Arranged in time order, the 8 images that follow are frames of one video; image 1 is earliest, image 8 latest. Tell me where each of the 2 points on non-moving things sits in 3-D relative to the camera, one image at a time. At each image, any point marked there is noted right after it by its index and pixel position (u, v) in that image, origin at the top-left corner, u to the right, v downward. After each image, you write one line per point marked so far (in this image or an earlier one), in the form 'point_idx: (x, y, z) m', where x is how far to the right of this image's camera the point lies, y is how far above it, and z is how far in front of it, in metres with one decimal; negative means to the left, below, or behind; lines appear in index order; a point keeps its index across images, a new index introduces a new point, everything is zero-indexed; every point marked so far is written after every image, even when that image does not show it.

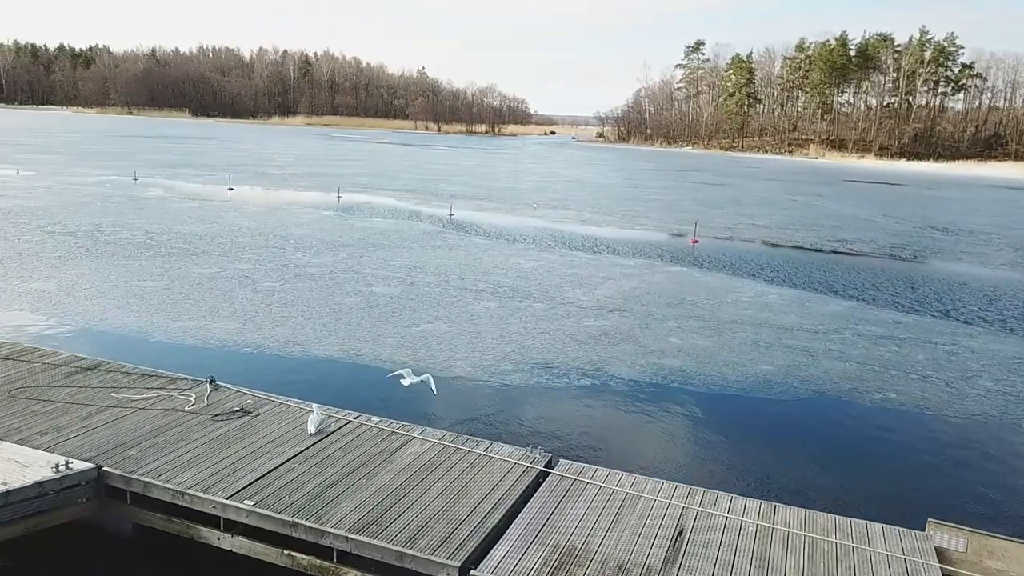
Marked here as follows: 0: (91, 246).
0: (-8.2, +0.8, +15.6) m
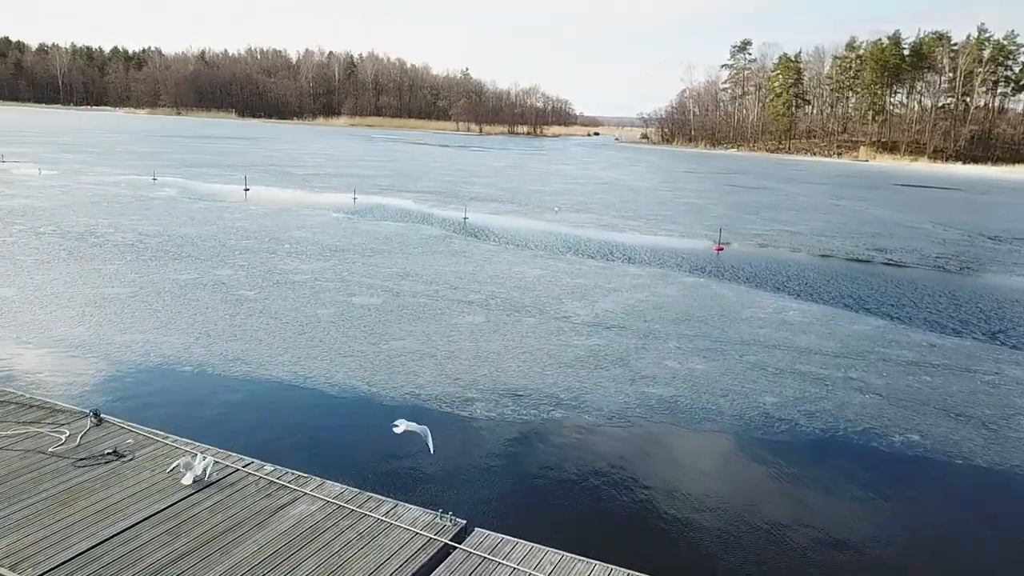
0: (-8.1, +0.7, +15.0) m
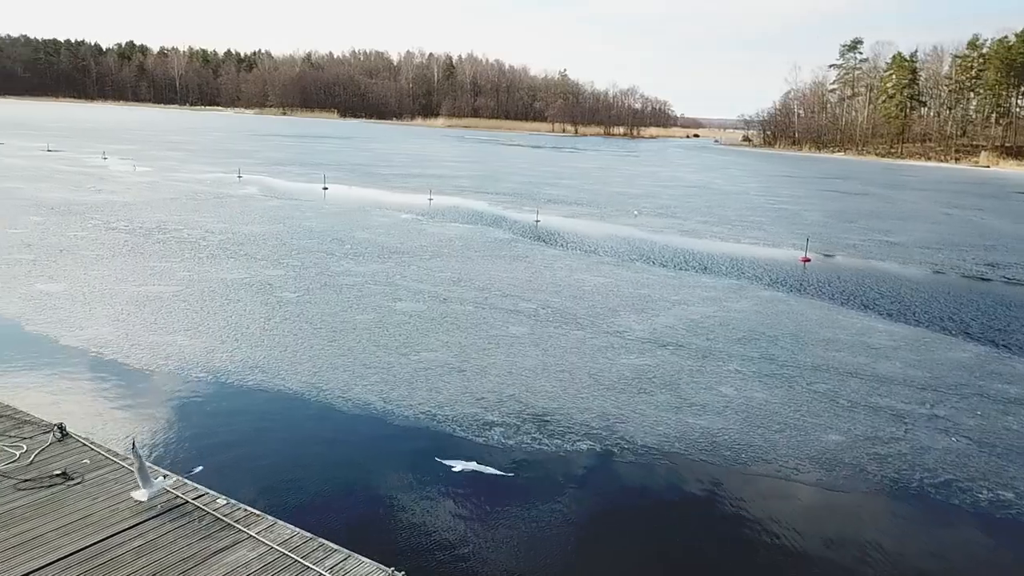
0: (-7.0, +0.8, +15.1) m
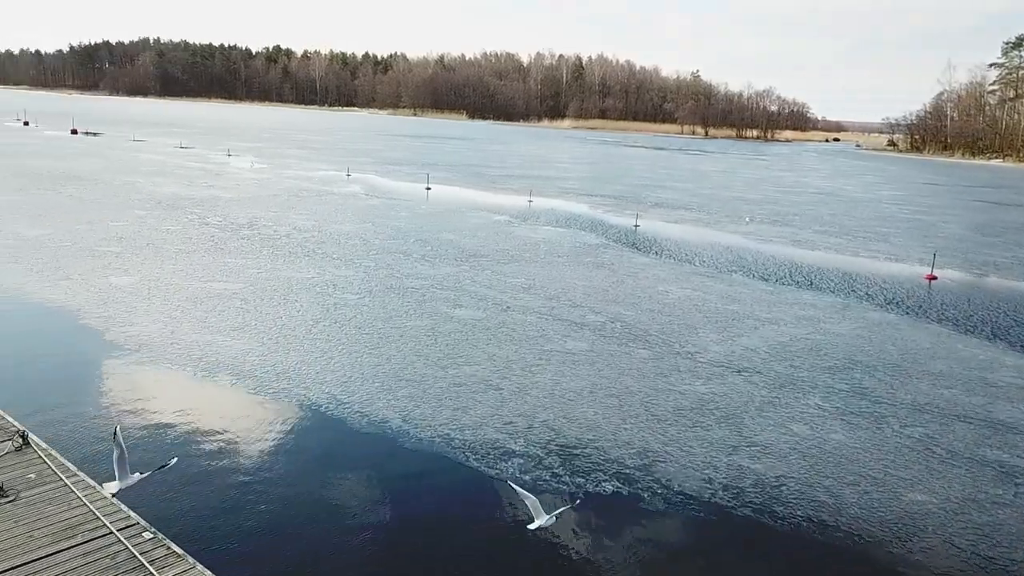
0: (-5.5, +0.9, +15.3) m
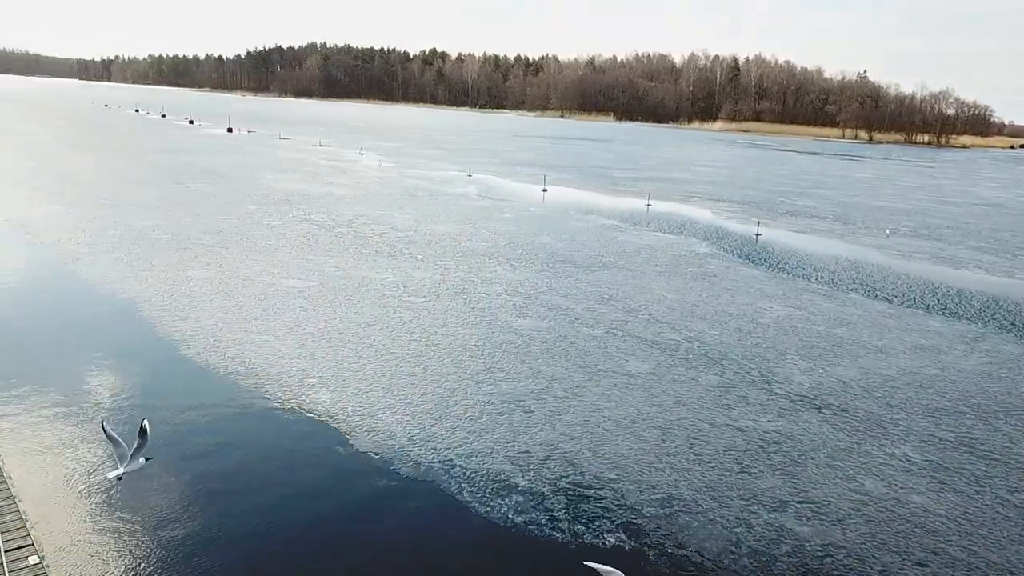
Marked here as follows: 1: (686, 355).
0: (-3.8, +1.0, +15.4) m
1: (+2.1, -0.8, +9.6) m
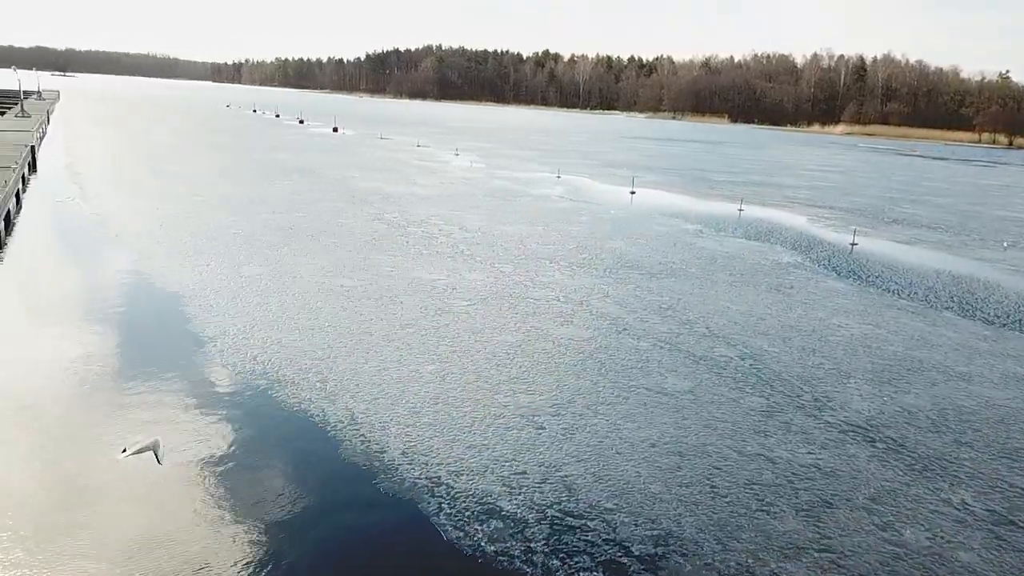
0: (-2.5, +1.0, +15.3) m
1: (+2.4, -0.9, +8.8) m
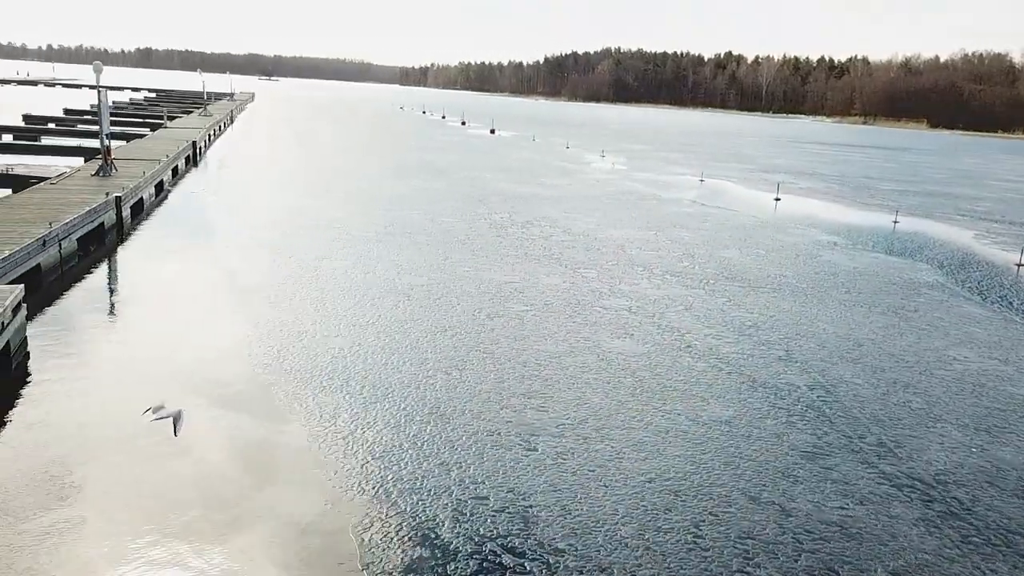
0: (-0.7, +1.0, +15.1) m
1: (+2.7, -1.1, +7.7) m
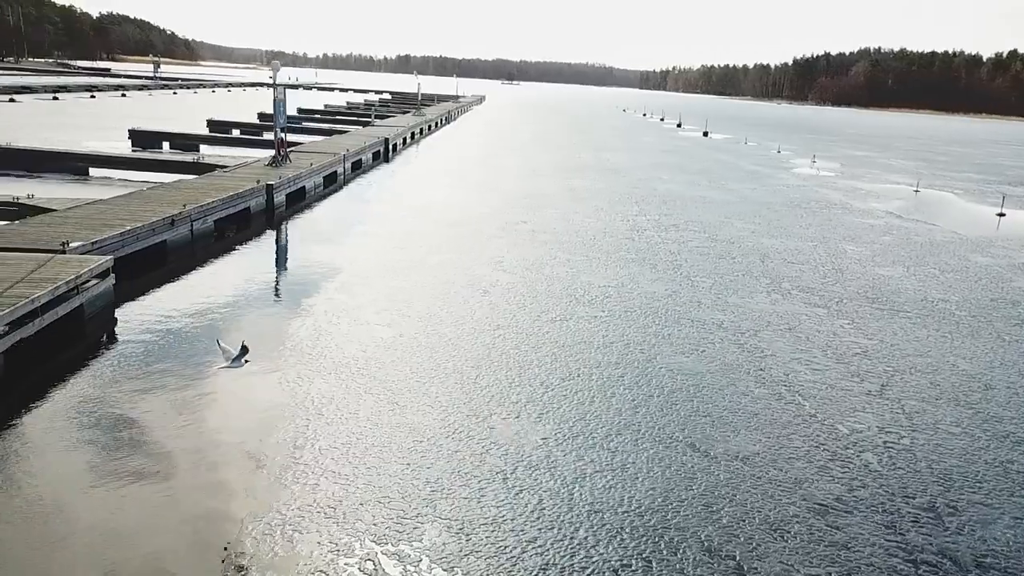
0: (+1.7, +0.9, +14.5) m
1: (+2.7, -1.3, +6.5) m
